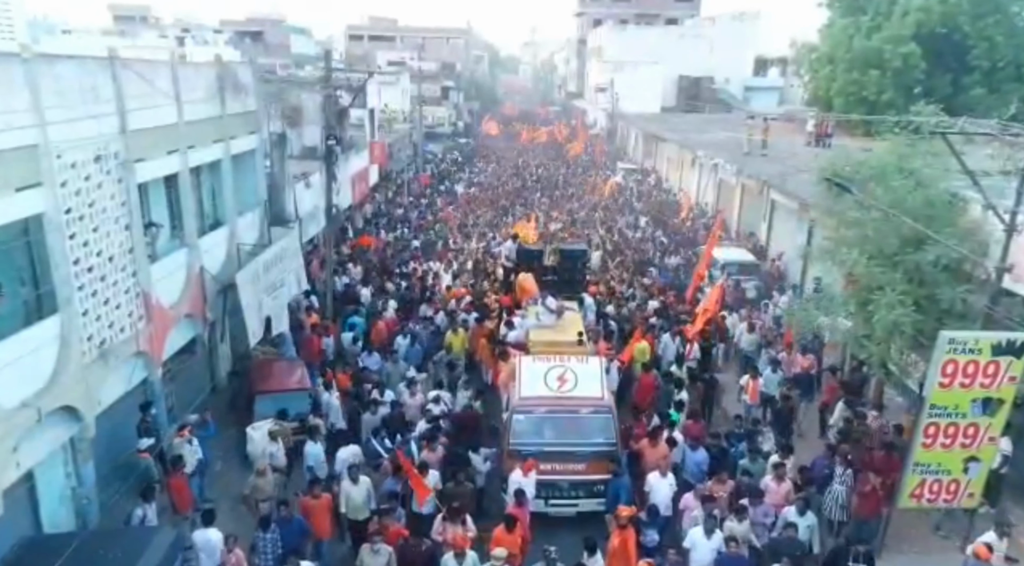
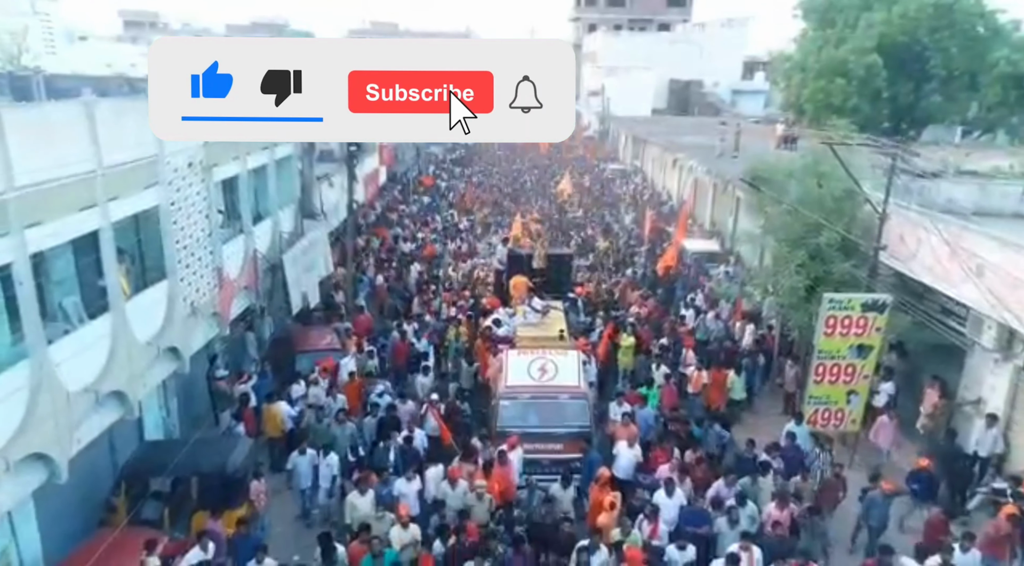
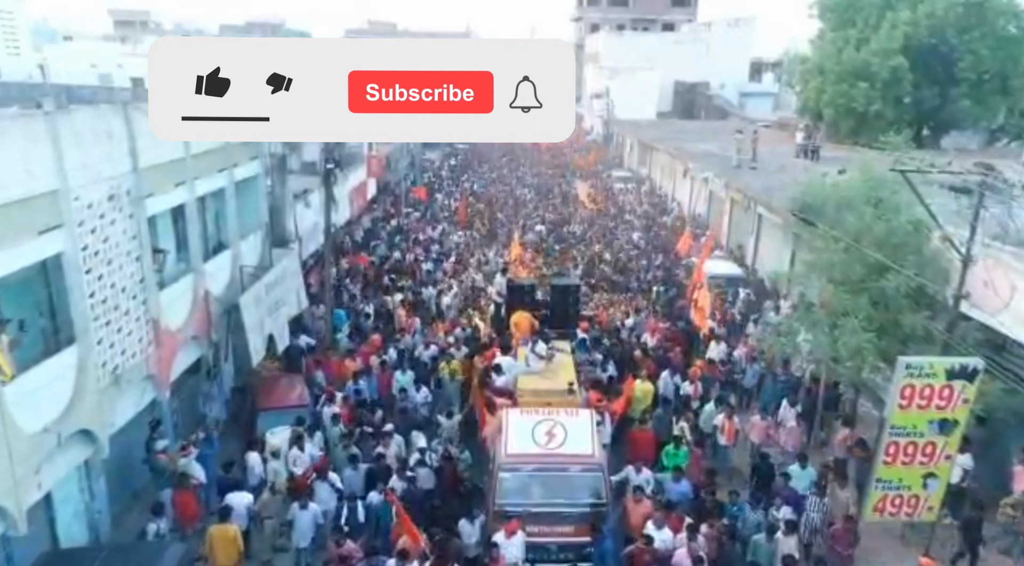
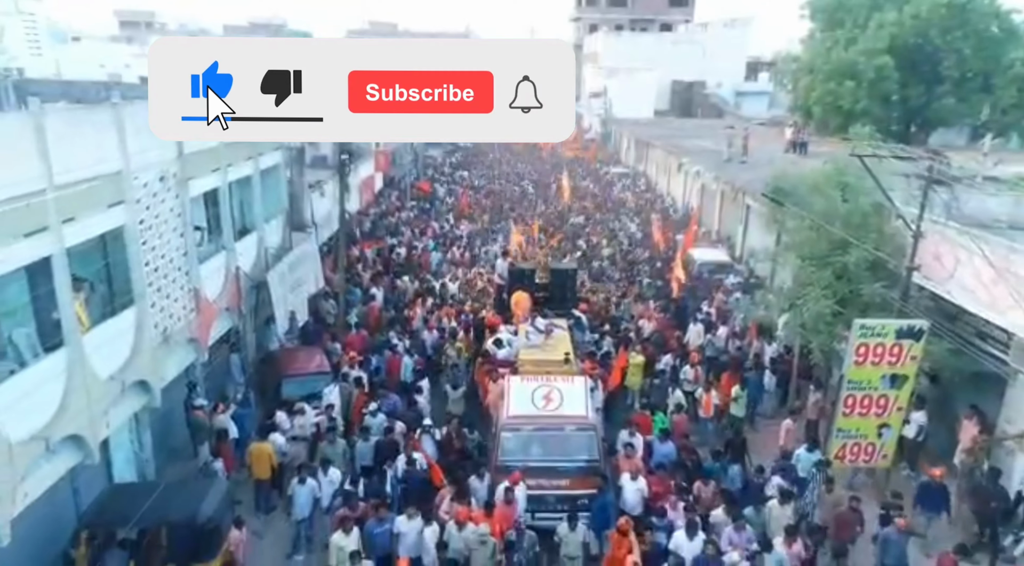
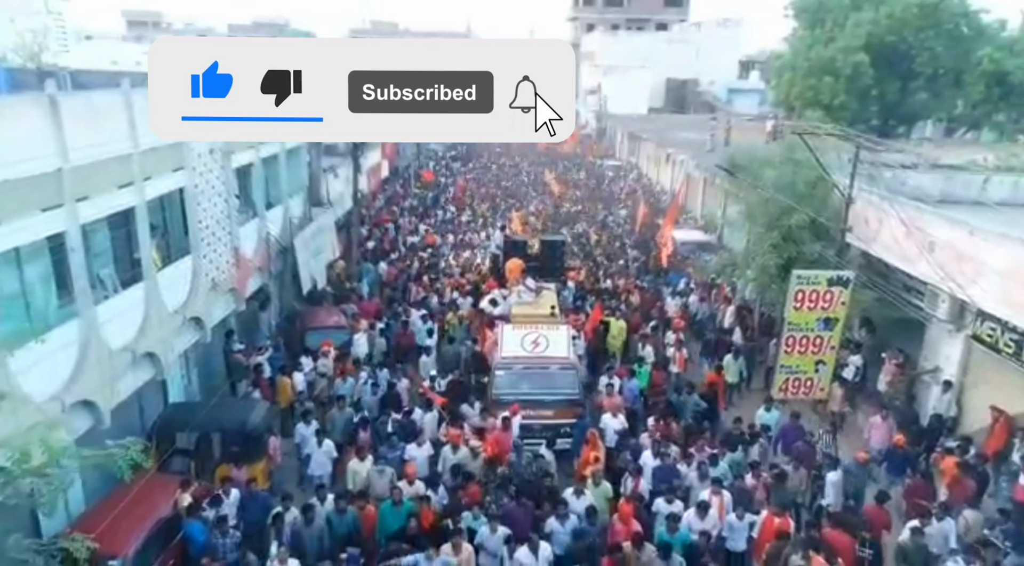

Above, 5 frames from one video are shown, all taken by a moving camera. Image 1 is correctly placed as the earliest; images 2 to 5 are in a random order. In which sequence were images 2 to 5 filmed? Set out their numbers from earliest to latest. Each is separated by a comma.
3, 4, 2, 5
